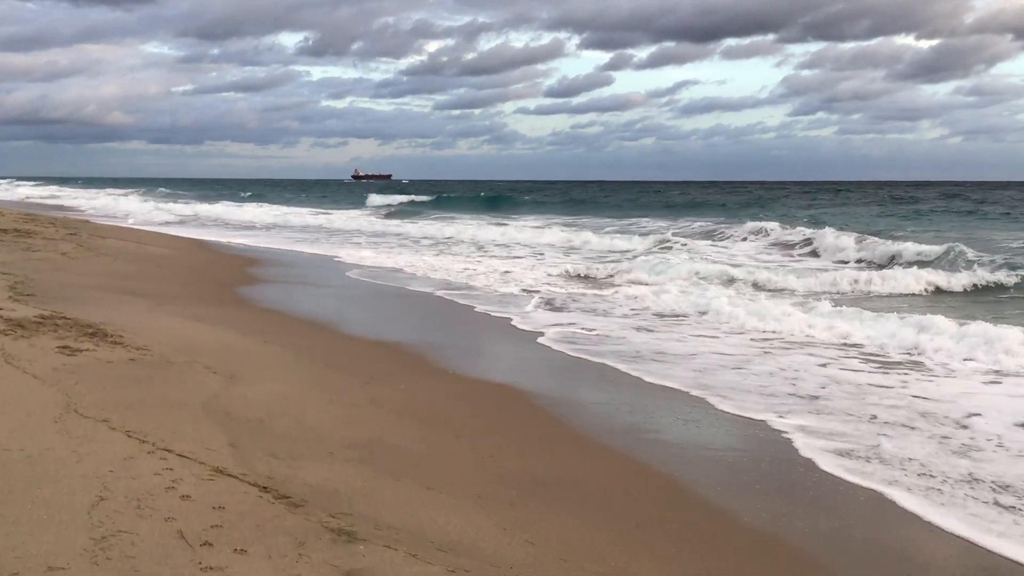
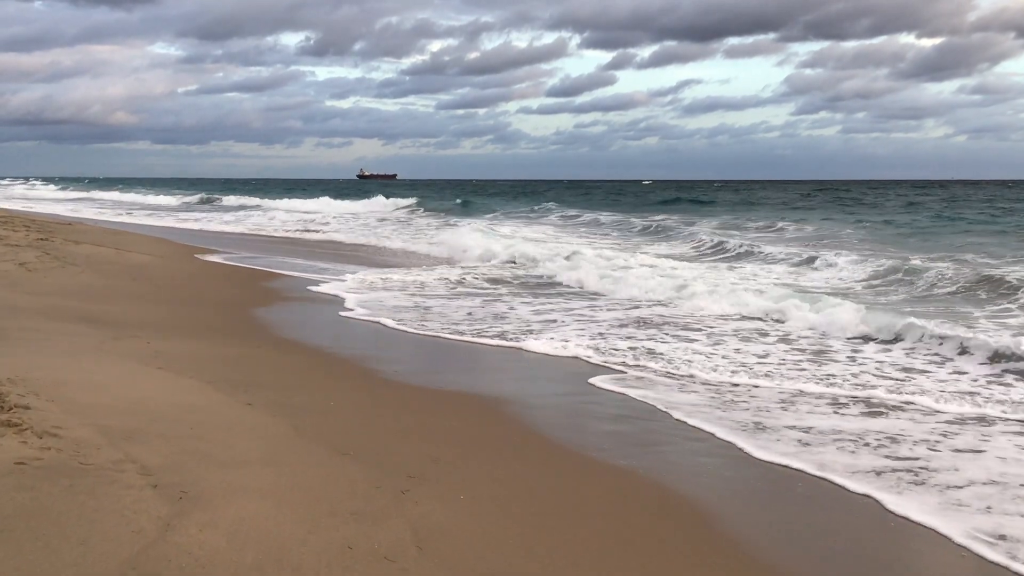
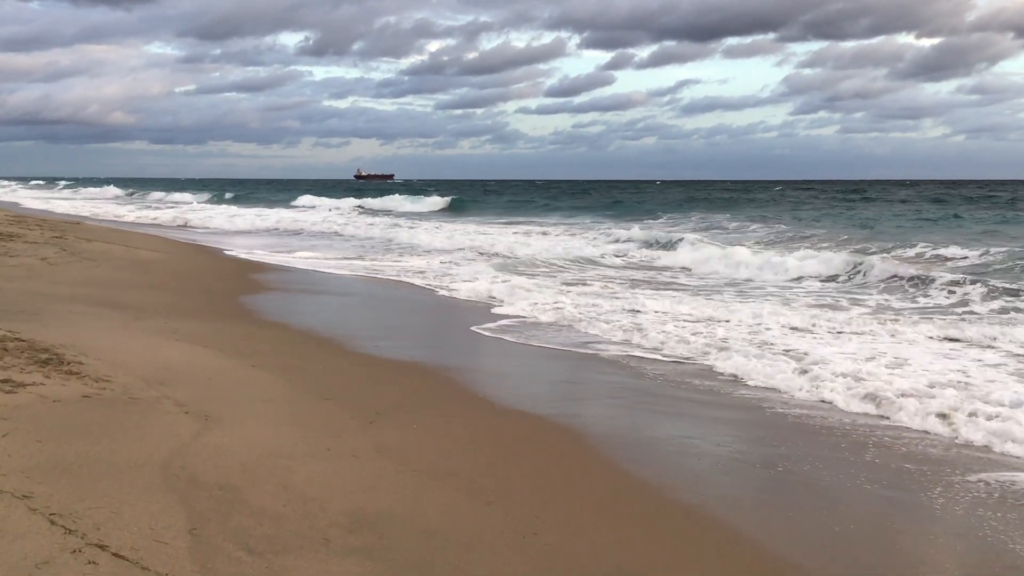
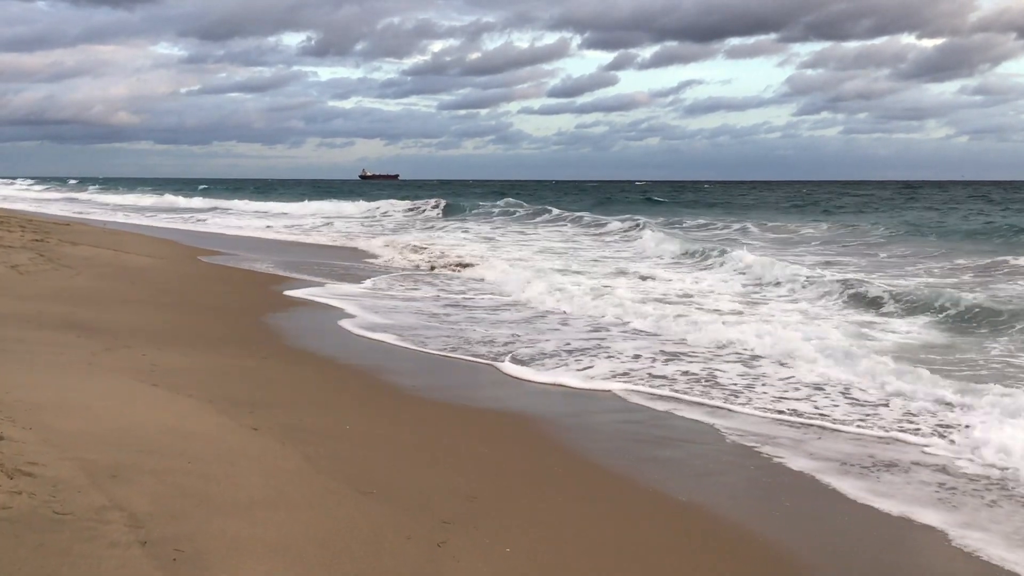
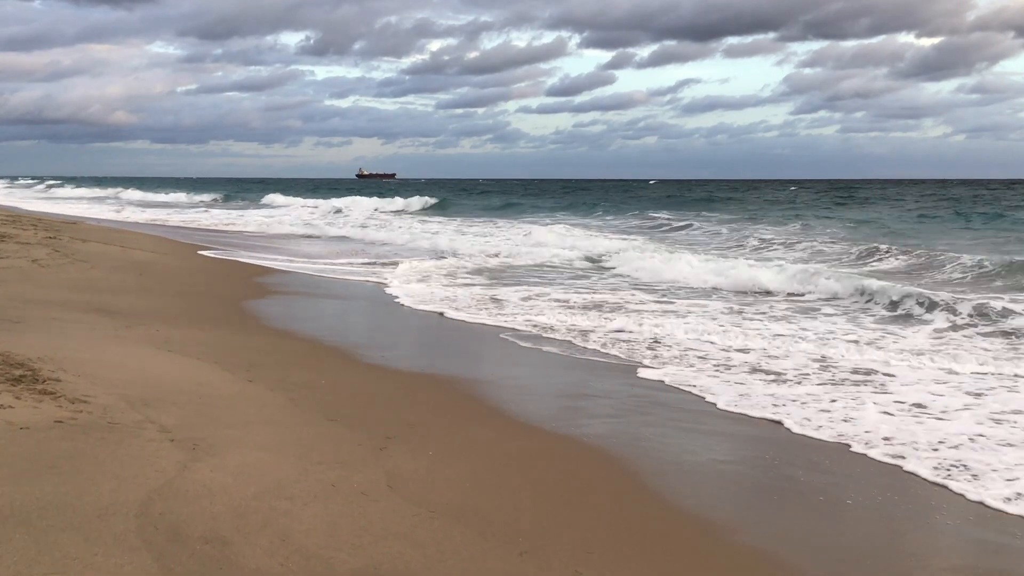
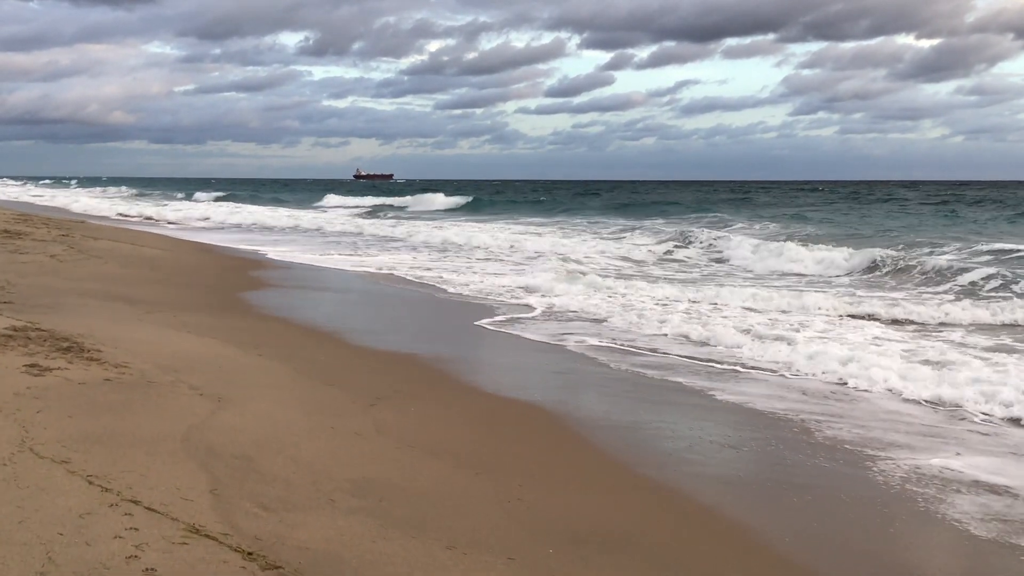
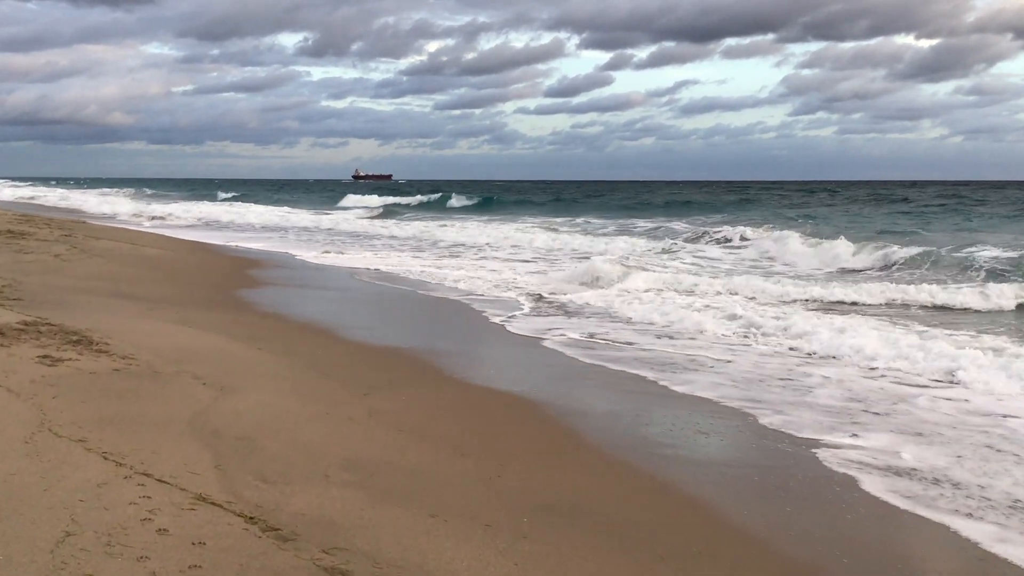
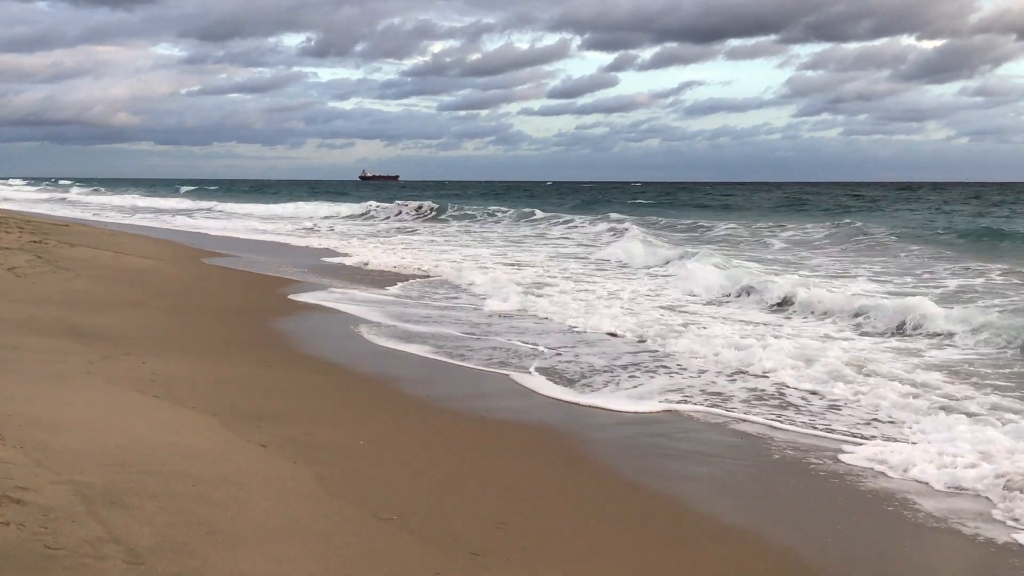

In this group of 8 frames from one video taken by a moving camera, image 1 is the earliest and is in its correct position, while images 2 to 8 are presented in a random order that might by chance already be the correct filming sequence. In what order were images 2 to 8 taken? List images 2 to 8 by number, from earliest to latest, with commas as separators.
7, 6, 3, 5, 2, 4, 8
